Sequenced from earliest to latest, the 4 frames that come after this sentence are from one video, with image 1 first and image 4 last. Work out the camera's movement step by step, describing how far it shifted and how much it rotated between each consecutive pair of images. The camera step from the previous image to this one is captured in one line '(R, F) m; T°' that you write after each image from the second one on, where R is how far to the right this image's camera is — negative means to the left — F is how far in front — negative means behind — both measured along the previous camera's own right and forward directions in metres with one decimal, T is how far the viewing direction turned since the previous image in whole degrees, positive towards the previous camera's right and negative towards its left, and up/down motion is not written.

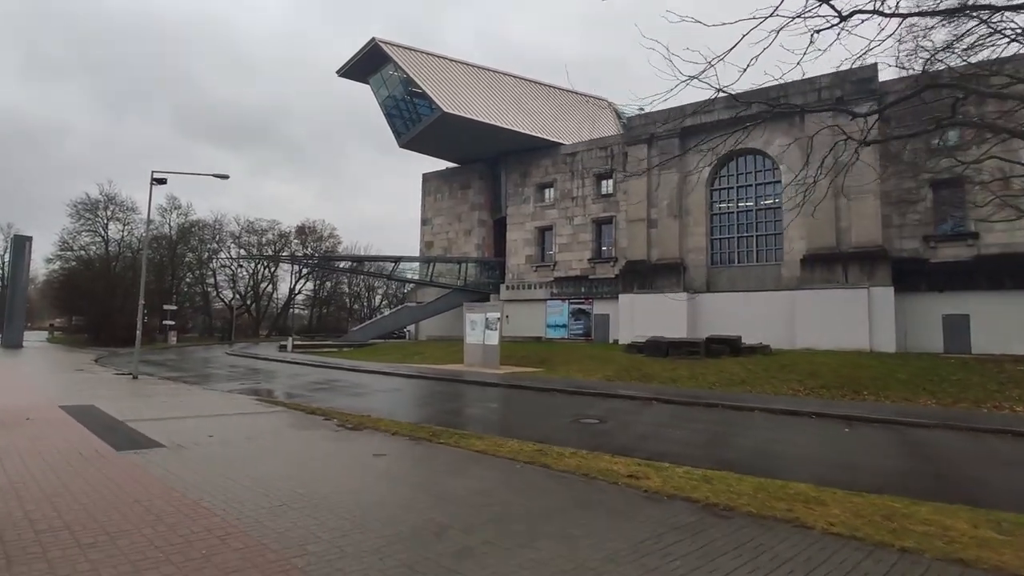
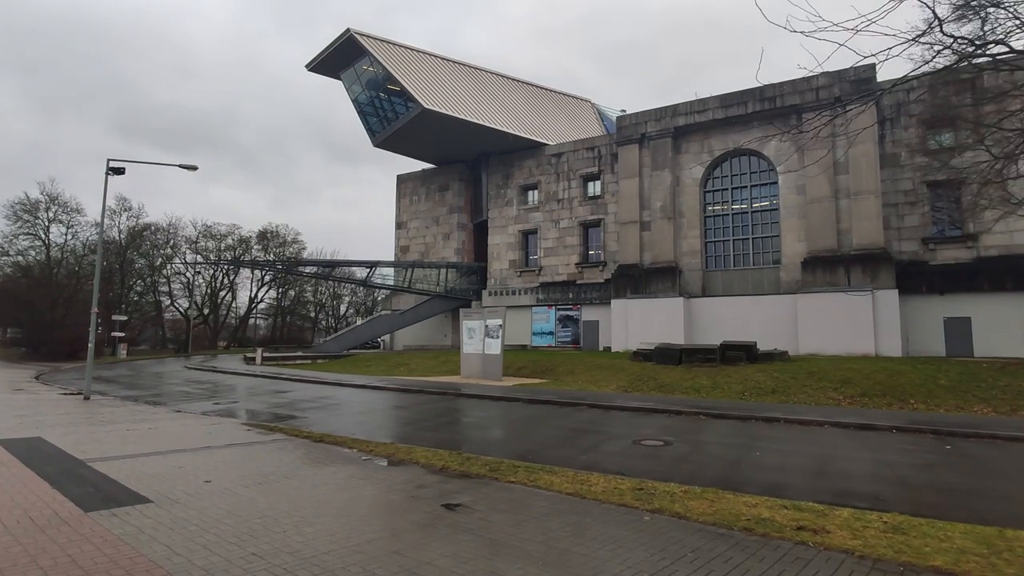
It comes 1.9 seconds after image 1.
(-1.5, +1.9) m; +4°
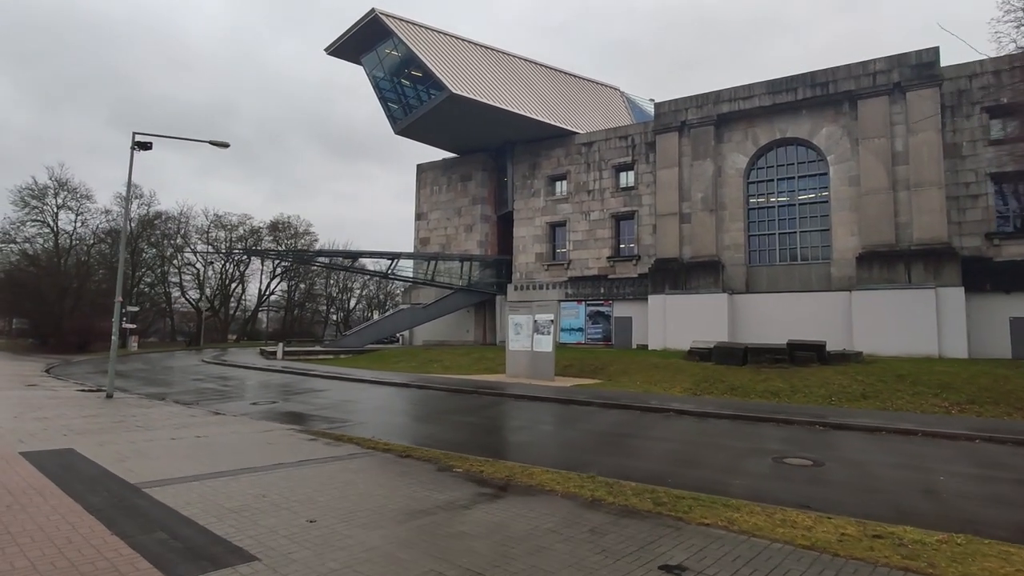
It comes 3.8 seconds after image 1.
(-1.7, +1.6) m; 0°
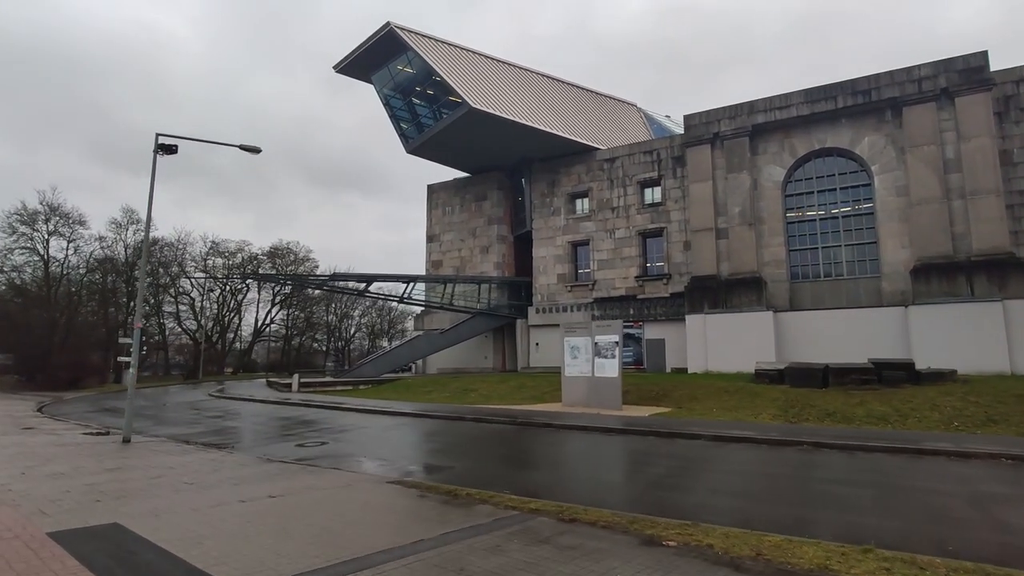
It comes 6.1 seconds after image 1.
(-2.2, +1.9) m; +1°
